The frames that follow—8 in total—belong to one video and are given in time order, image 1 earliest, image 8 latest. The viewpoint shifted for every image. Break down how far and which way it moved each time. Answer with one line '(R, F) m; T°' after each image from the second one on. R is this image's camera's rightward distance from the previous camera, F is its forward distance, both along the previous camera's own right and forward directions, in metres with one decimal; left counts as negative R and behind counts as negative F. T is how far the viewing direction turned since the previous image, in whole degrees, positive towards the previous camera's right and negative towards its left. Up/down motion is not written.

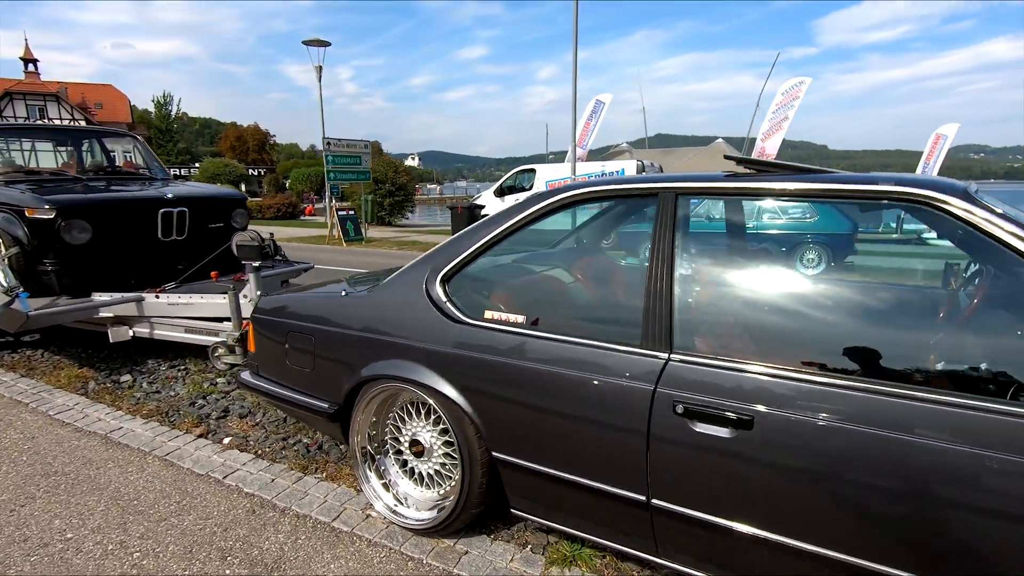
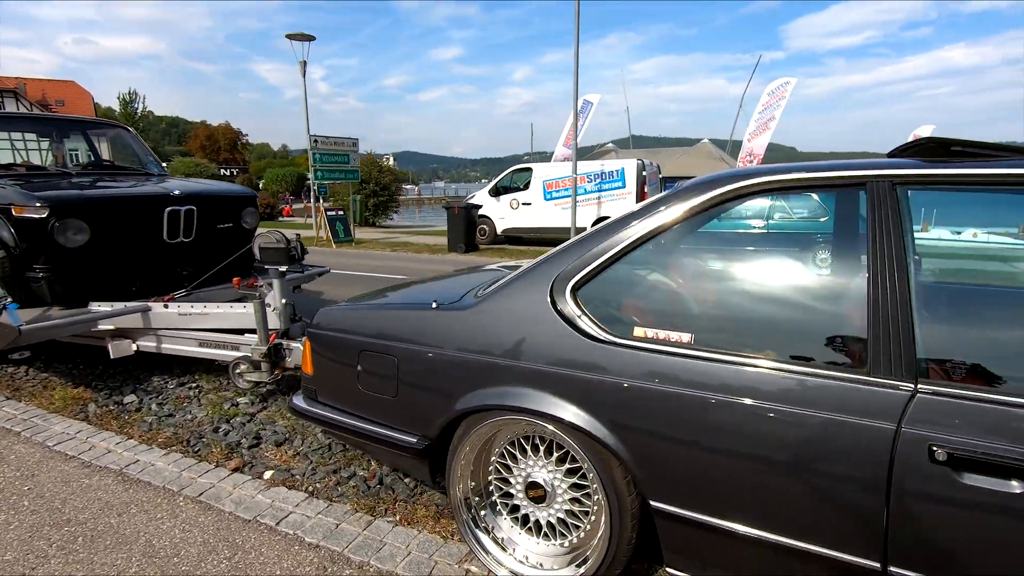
(-0.6, +0.4) m; +3°
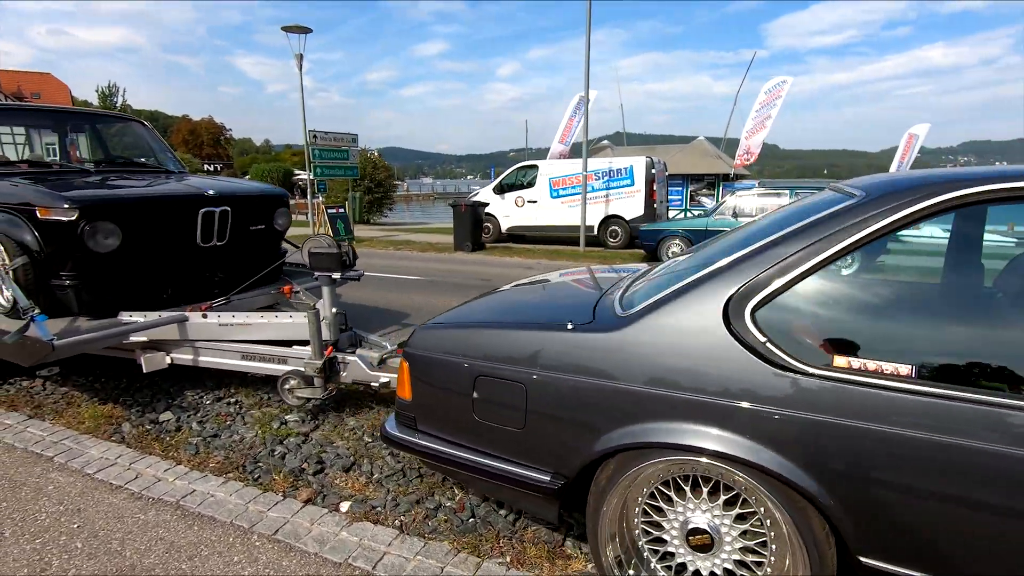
(-0.6, +0.3) m; +1°
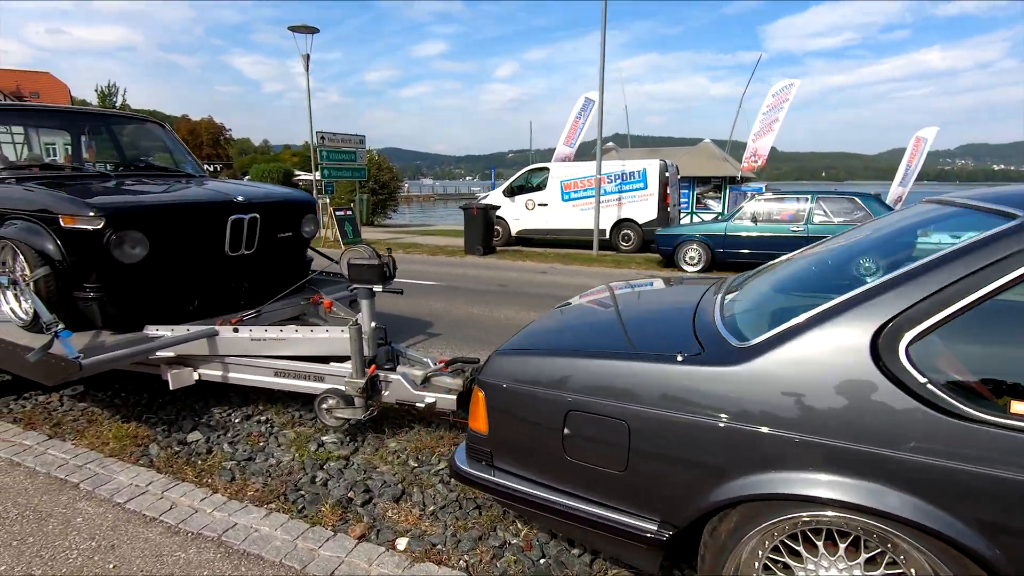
(-0.3, +0.2) m; 0°
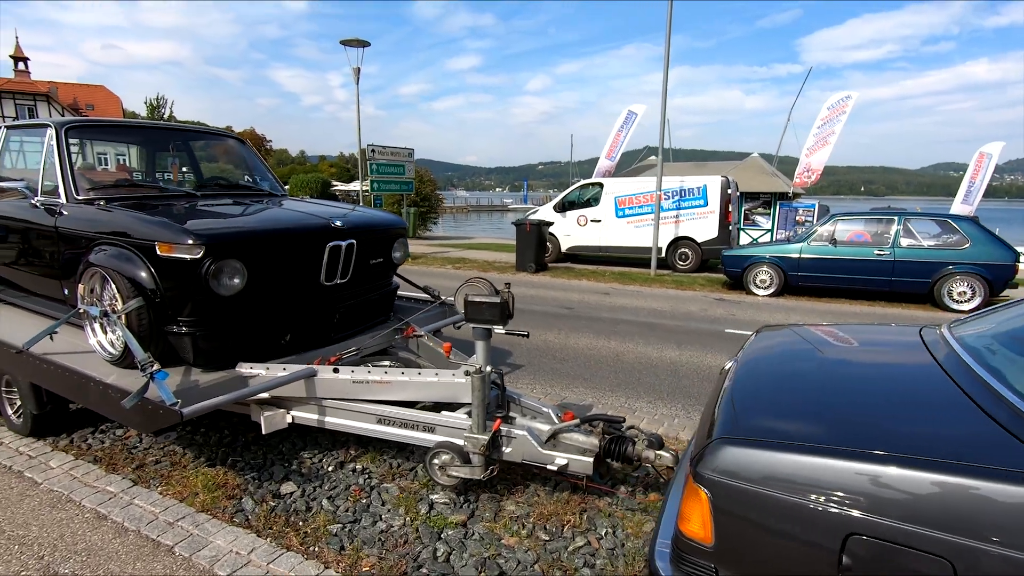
(-0.6, +0.4) m; -3°
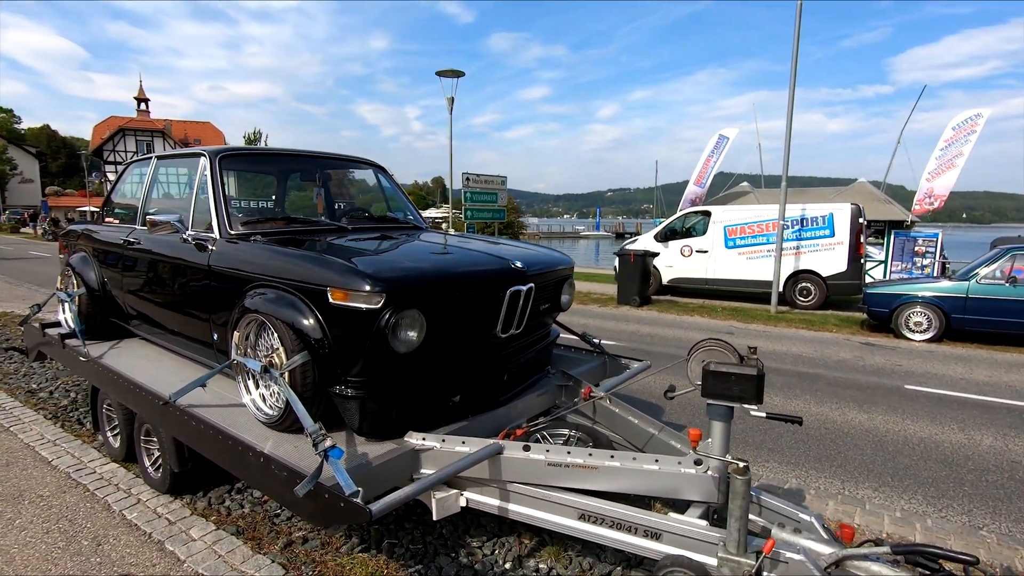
(-0.8, +0.6) m; -7°
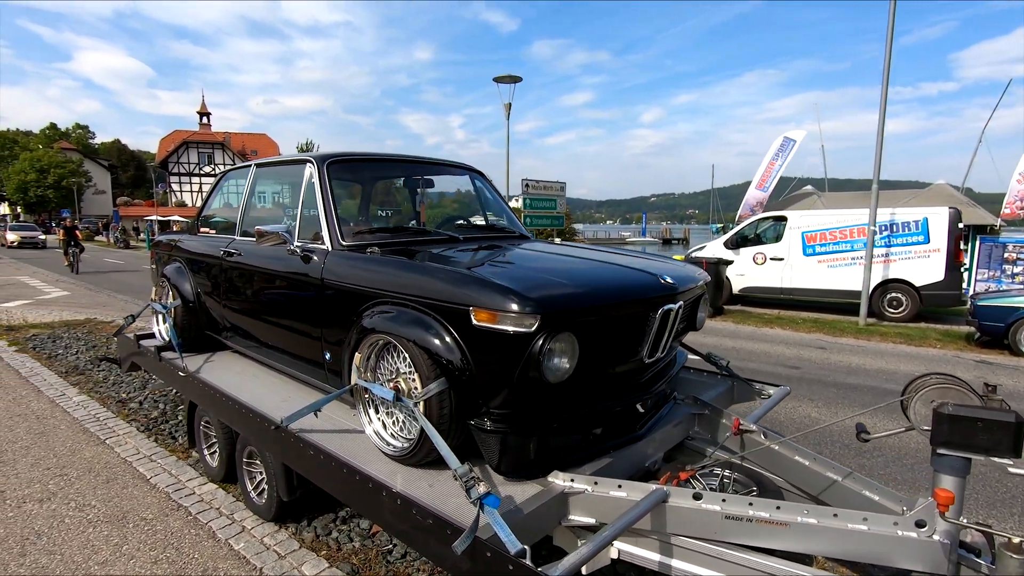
(-0.5, +0.3) m; -4°
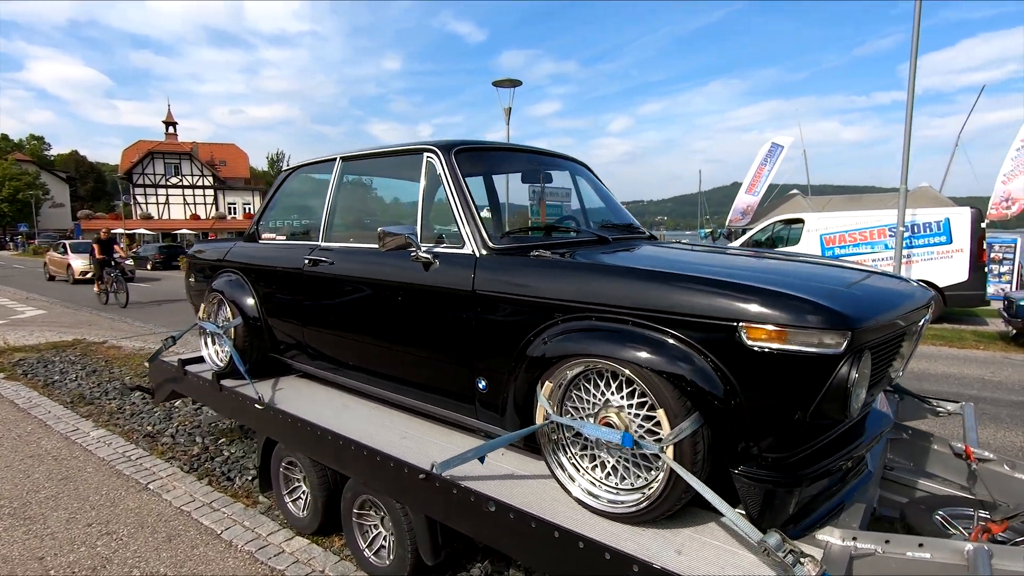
(-1.0, +0.5) m; +3°
